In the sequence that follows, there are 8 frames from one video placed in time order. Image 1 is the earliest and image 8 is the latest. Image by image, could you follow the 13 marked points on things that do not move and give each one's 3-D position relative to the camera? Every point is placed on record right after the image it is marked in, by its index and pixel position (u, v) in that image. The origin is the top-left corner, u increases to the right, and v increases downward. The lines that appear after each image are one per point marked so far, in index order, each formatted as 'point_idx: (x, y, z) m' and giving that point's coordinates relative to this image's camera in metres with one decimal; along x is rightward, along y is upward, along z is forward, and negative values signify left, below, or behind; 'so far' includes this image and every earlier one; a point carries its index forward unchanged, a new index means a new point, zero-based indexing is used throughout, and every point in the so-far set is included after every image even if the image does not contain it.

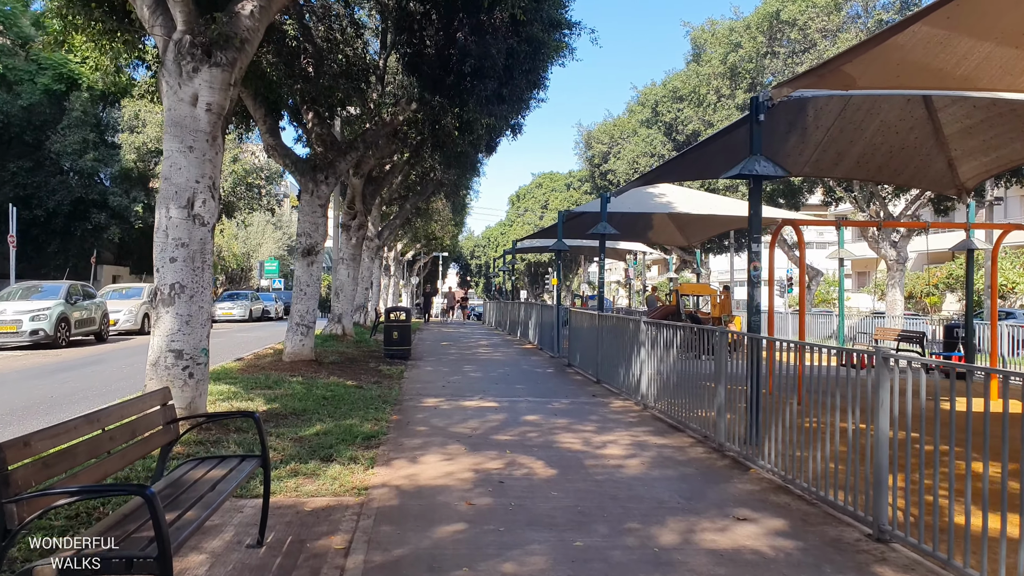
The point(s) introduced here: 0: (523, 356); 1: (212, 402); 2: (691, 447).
0: (+0.2, -1.3, +15.2) m
1: (-3.0, -1.1, +7.8) m
2: (+1.6, -1.4, +6.8) m
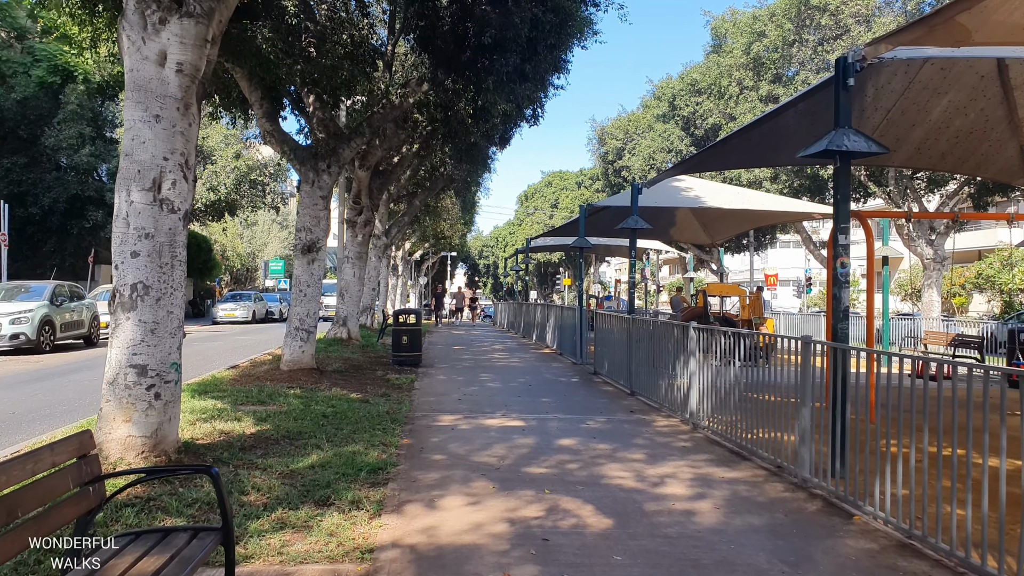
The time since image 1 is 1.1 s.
0: (+0.6, -1.3, +14.0) m
1: (-2.7, -1.2, +6.6) m
2: (+1.8, -1.4, +5.6) m
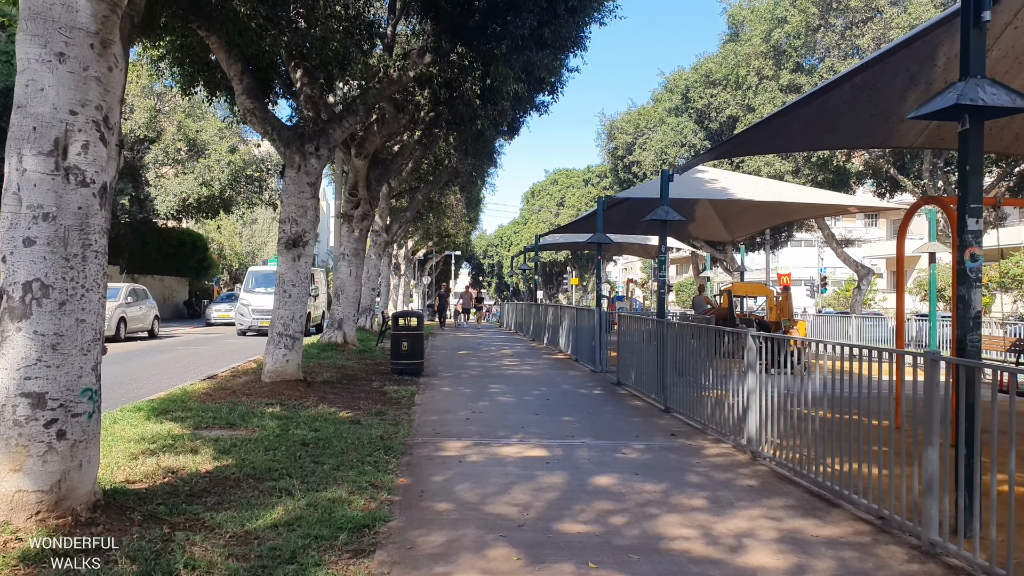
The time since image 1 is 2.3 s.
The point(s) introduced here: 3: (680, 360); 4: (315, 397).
0: (+0.8, -1.3, +12.6) m
1: (-2.6, -1.2, +5.3) m
2: (+2.0, -1.4, +4.2) m
3: (+1.8, -0.8, +8.7) m
4: (-2.2, -1.3, +8.8) m
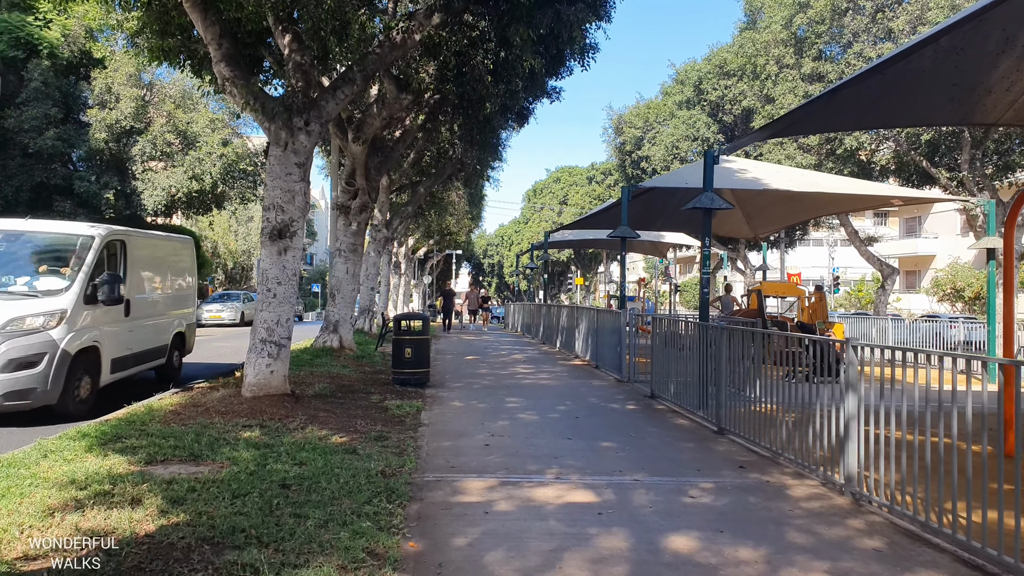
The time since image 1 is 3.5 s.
0: (+1.0, -1.3, +11.3) m
1: (-2.3, -1.1, +3.9) m
2: (+2.2, -1.4, +2.9) m
3: (+2.0, -0.8, +7.4) m
4: (-2.0, -1.2, +7.5) m
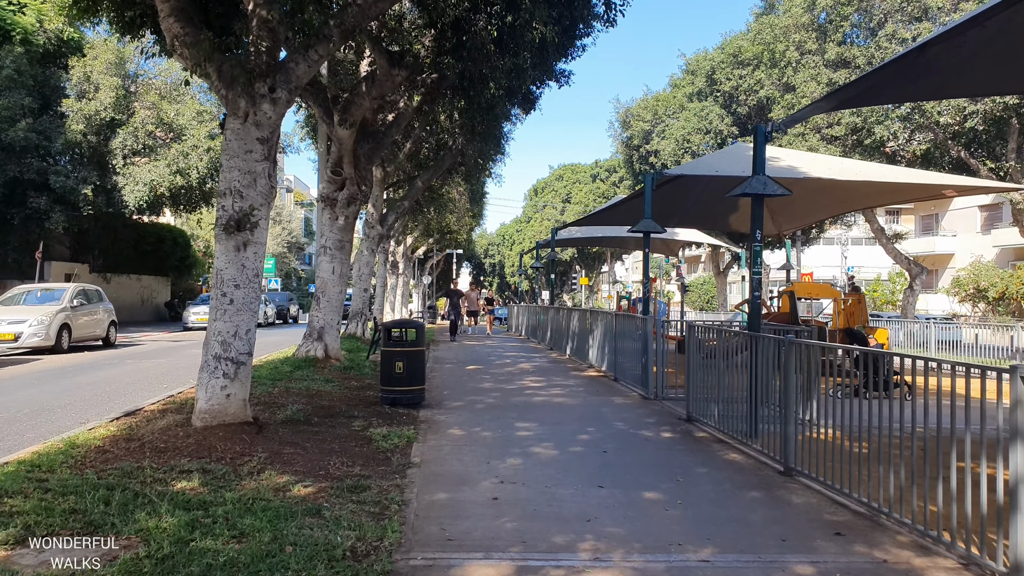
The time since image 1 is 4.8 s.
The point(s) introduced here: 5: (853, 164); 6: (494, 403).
0: (+1.1, -1.4, +9.7) m
1: (-2.2, -1.2, +2.4) m
2: (+2.3, -1.4, +1.3) m
3: (+2.1, -0.8, +5.9) m
4: (-1.9, -1.3, +6.0) m
5: (+5.7, +2.1, +13.0) m
6: (-0.2, -1.3, +9.0) m
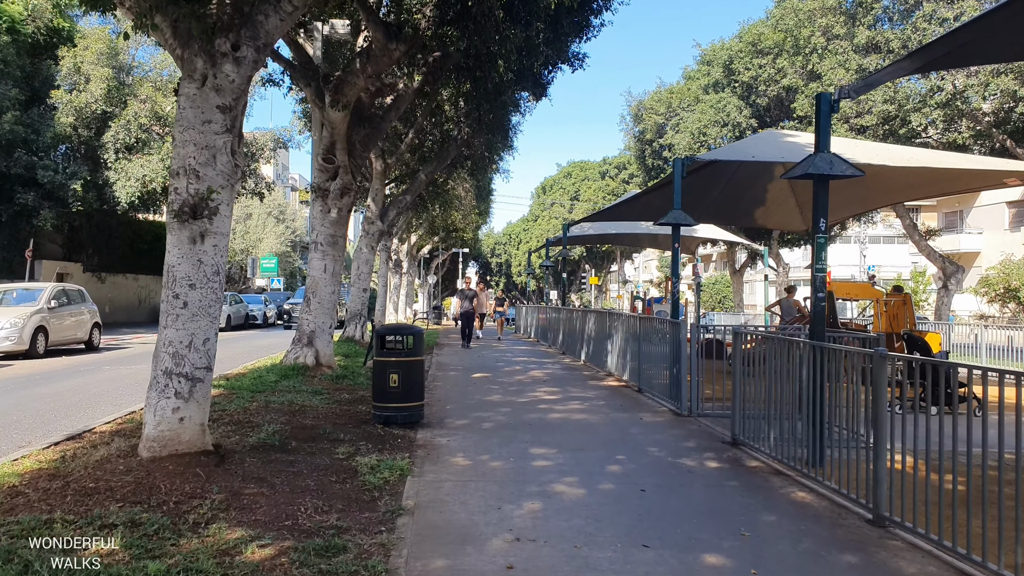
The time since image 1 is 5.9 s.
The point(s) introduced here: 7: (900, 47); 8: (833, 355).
0: (+1.2, -1.4, +8.5) m
1: (-2.2, -1.2, +1.2) m
2: (+2.4, -1.4, +0.1) m
3: (+2.2, -0.8, +4.7) m
4: (-1.8, -1.3, +4.8) m
5: (+5.9, +2.1, +11.8) m
6: (-0.1, -1.3, +7.8) m
7: (+9.5, +5.9, +19.1) m
8: (+2.3, -0.5, +4.8) m
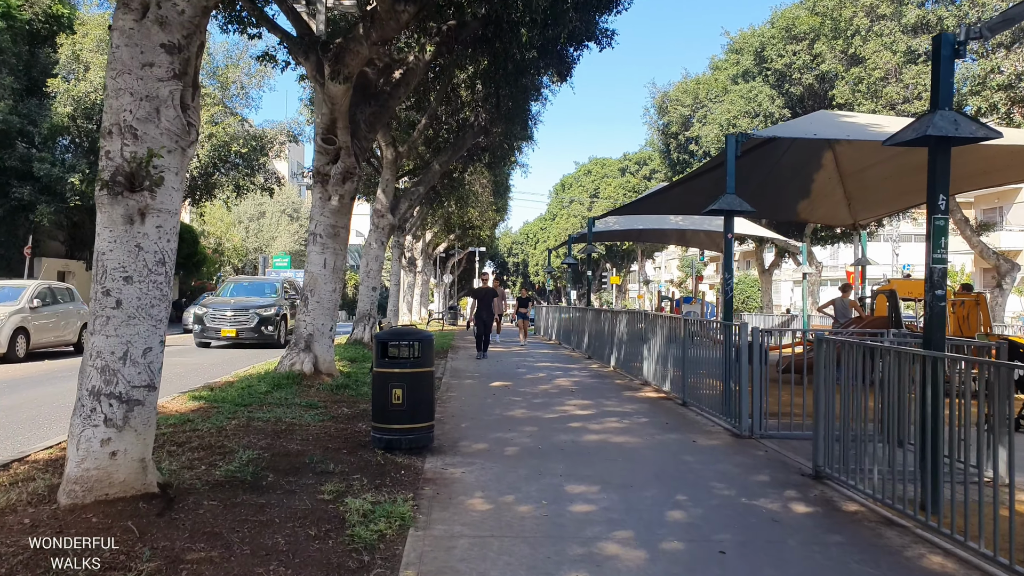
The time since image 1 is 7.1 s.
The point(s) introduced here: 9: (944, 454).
0: (+1.5, -1.3, +7.2) m
1: (-2.1, -1.1, -0.1) m
2: (+2.5, -1.4, -1.2) m
3: (+2.4, -0.8, +3.3) m
4: (-1.6, -1.2, +3.5) m
5: (+6.2, +2.1, +10.3) m
6: (+0.2, -1.3, +6.5) m
7: (+10.0, +6.0, +17.6) m
8: (+2.4, -0.4, +3.4) m
9: (+2.4, -1.0, +4.2) m
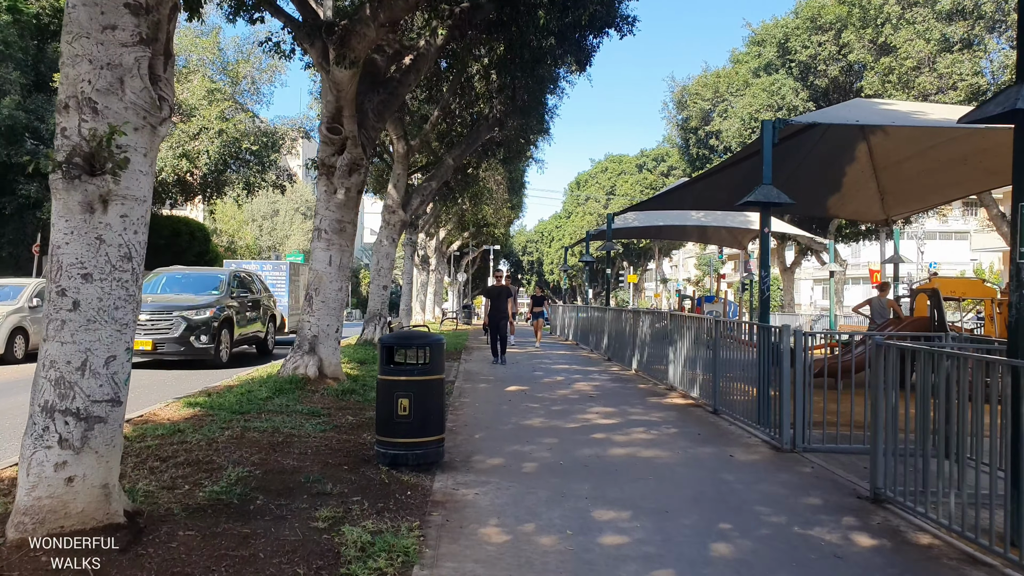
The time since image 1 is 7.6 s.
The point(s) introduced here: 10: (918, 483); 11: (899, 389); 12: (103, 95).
0: (+1.6, -1.3, +6.6) m
1: (-2.1, -1.1, -0.6) m
2: (+2.5, -1.4, -1.9) m
3: (+2.5, -0.8, +2.7) m
4: (-1.5, -1.2, +2.9) m
5: (+6.4, +2.1, +9.6) m
6: (+0.3, -1.3, +5.9) m
7: (+10.4, +6.0, +16.8) m
8: (+2.5, -0.4, +2.8) m
9: (+2.5, -0.9, +3.6) m
10: (+2.4, -1.2, +4.7) m
11: (+2.4, -0.7, +4.5) m
12: (-1.9, +0.9, +3.6) m
